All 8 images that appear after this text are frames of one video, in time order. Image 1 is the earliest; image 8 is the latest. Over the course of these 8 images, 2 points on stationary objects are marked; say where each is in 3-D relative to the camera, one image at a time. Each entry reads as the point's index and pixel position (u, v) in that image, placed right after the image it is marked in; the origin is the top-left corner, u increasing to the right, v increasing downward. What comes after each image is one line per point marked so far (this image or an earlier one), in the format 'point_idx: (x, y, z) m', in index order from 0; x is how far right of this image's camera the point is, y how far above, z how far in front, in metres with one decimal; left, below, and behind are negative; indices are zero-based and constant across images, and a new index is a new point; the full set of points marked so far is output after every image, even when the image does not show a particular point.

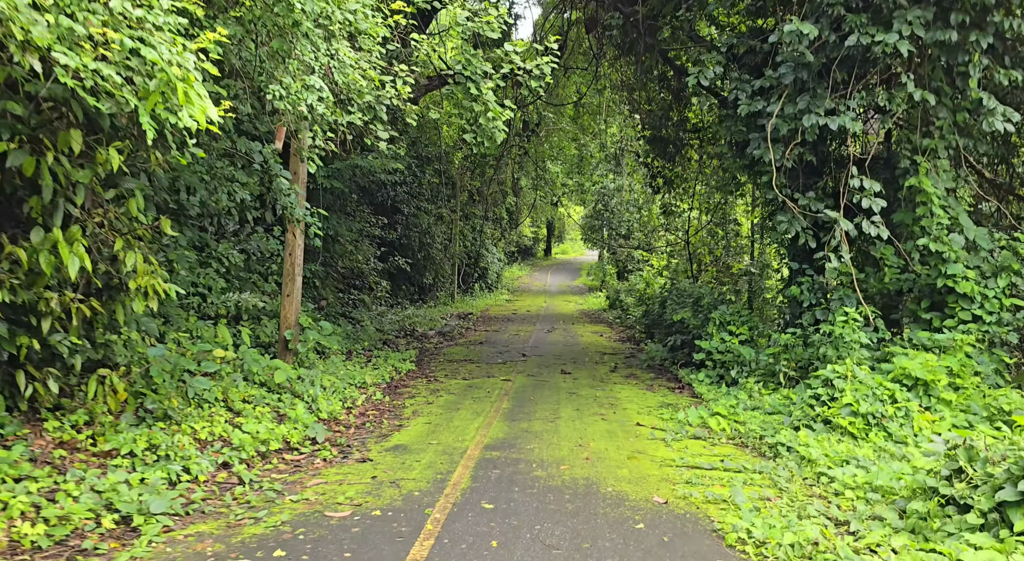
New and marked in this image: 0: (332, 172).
0: (-2.8, +1.7, +12.4) m
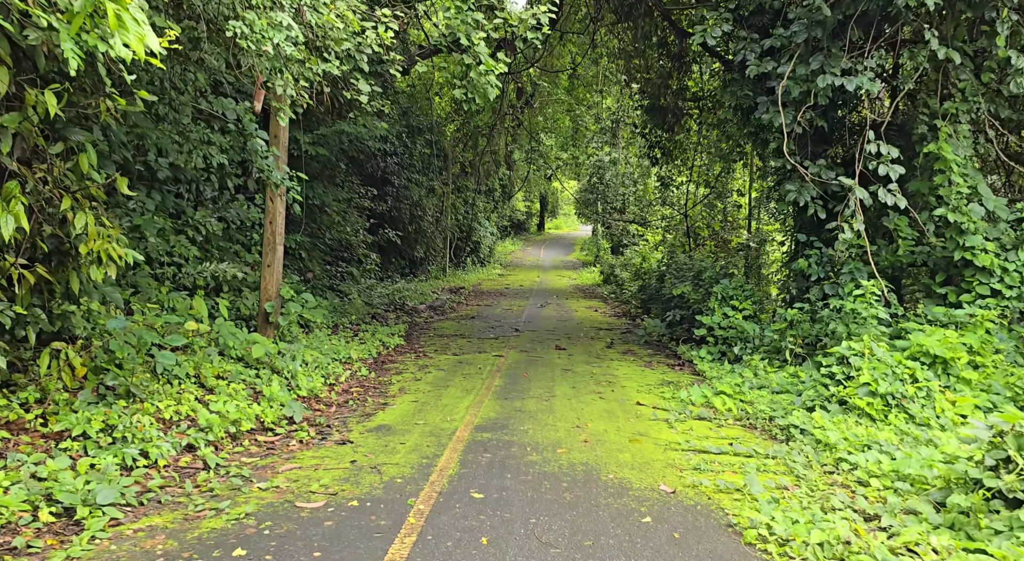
0: (-2.9, +2.1, +11.9) m
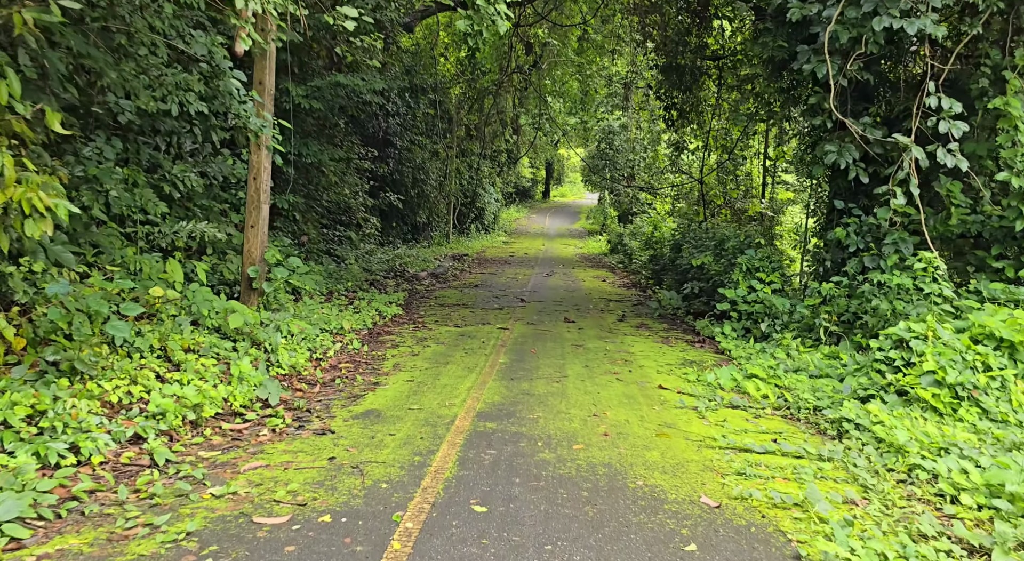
0: (-2.8, +2.6, +11.1) m
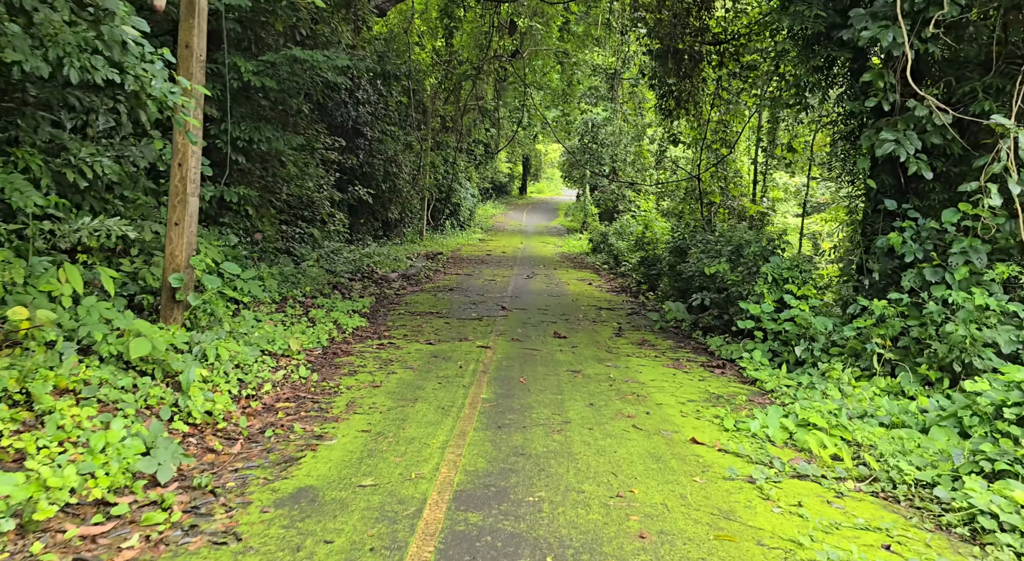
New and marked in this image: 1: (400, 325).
0: (-3.0, +2.5, +9.7) m
1: (-1.3, -0.5, +9.3) m
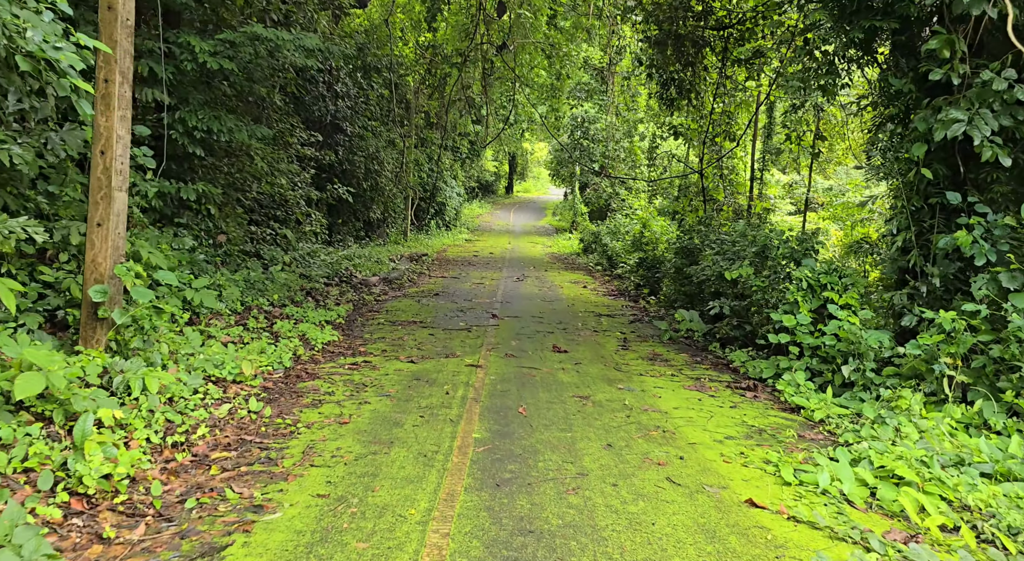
0: (-3.1, +2.4, +8.6) m
1: (-1.4, -0.6, +8.3) m
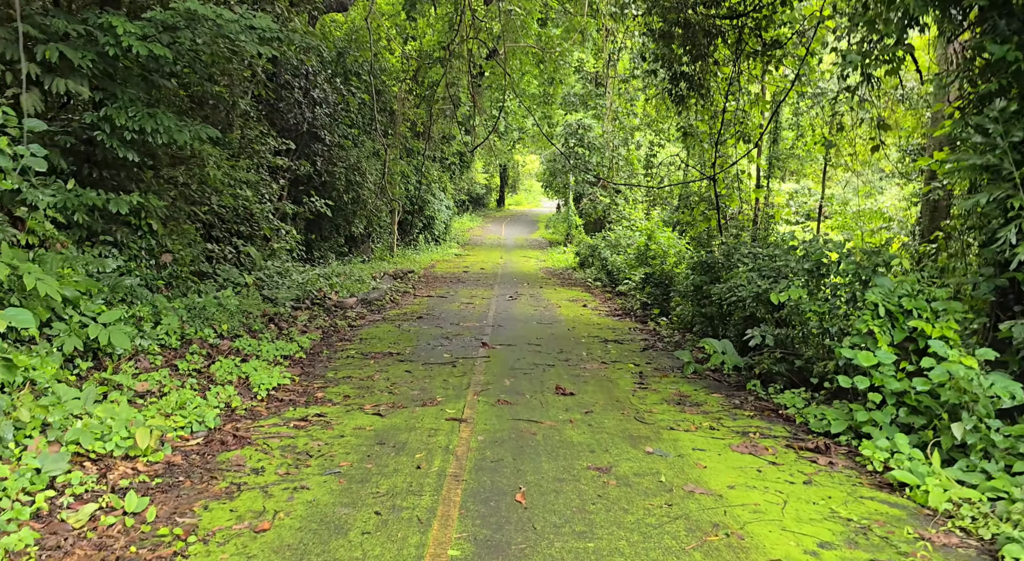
0: (-3.2, +2.2, +7.2) m
1: (-1.4, -0.8, +6.9) m
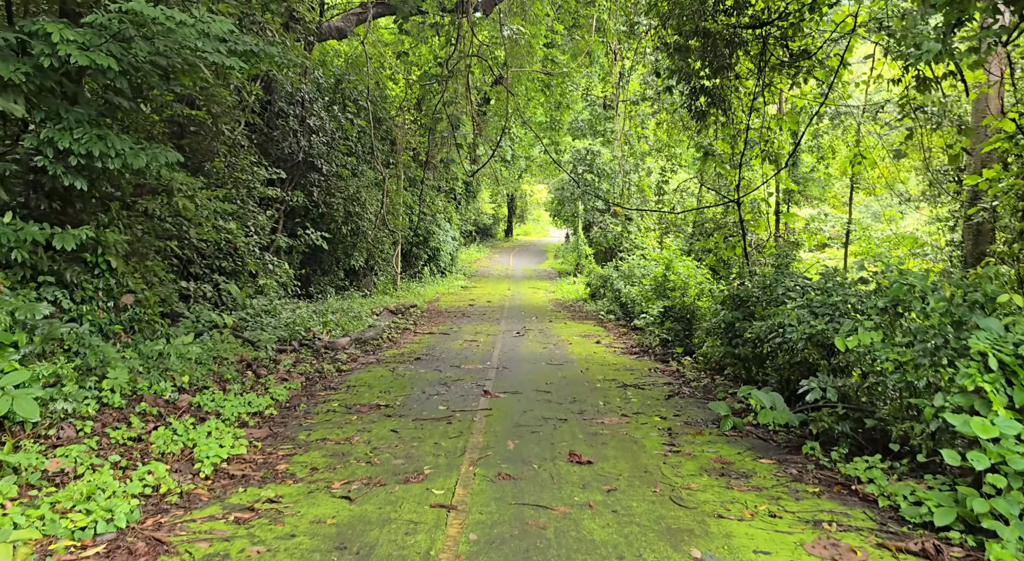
0: (-3.2, +1.8, +6.3) m
1: (-1.4, -1.1, +5.8) m
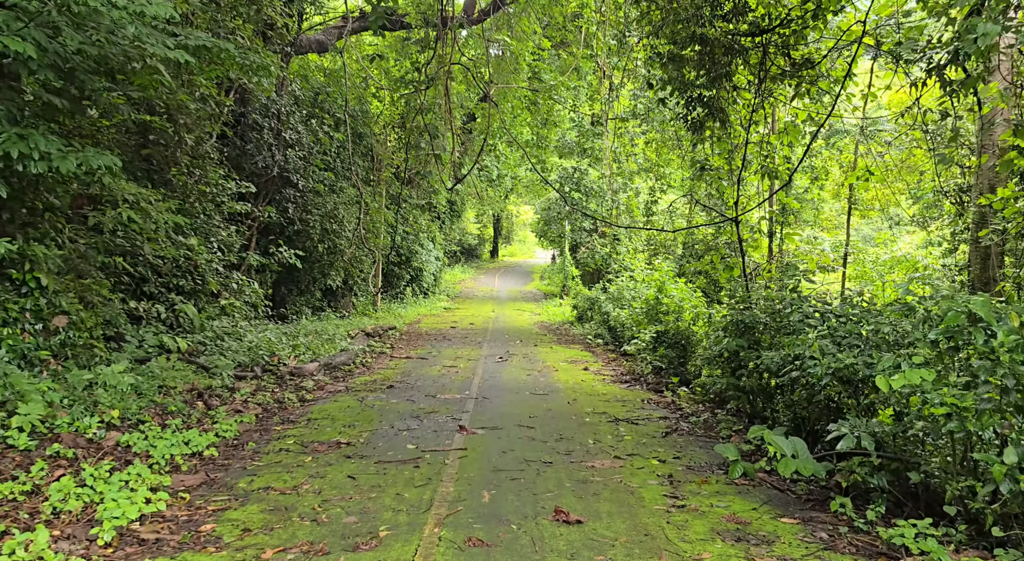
0: (-3.3, +1.7, +5.5) m
1: (-1.6, -1.3, +5.0) m
